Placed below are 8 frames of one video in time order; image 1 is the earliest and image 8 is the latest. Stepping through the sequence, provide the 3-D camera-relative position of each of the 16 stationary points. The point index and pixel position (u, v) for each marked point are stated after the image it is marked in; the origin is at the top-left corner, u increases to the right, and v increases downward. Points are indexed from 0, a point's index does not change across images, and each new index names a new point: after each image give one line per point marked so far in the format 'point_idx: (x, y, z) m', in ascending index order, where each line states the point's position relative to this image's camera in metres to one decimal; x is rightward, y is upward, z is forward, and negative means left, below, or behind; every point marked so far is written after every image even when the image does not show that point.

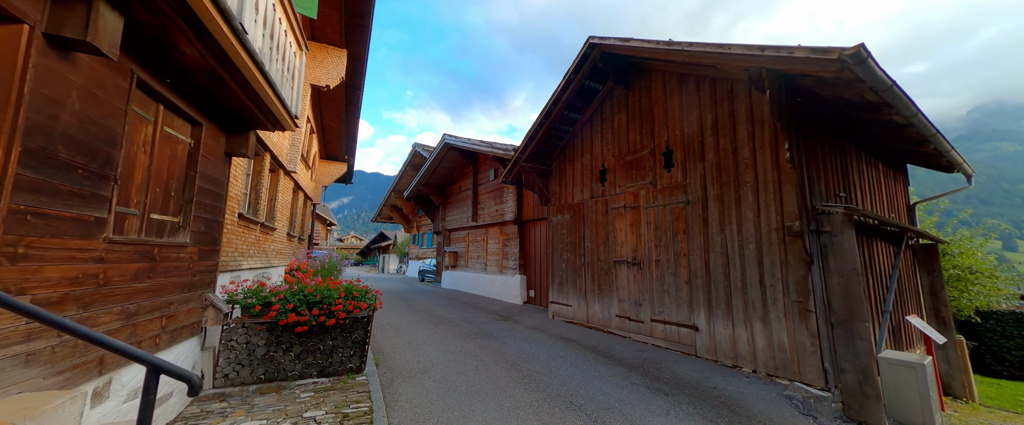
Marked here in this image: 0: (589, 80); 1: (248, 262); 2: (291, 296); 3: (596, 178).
0: (+1.7, +2.9, +7.1) m
1: (-4.8, -0.9, +5.8) m
2: (-2.9, -1.1, +4.2) m
3: (+2.0, +0.8, +7.5) m
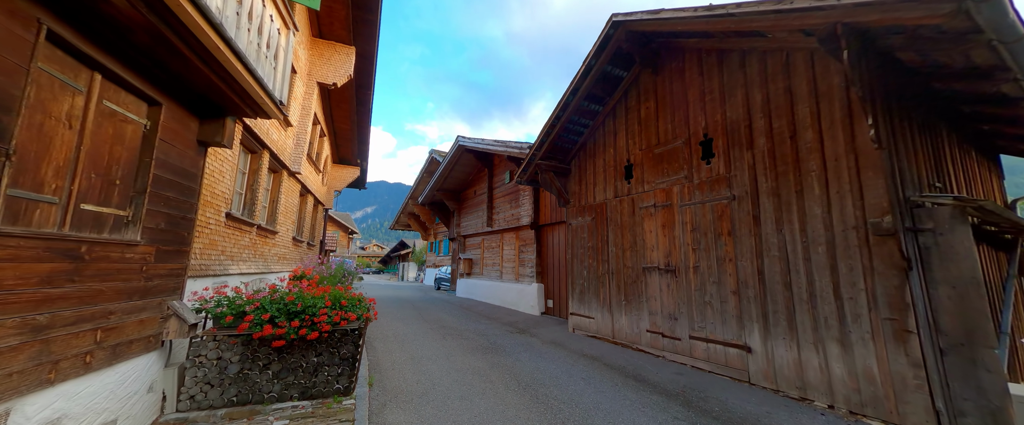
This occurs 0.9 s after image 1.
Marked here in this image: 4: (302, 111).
0: (+2.0, +2.9, +6.4) m
1: (-4.5, -0.9, +5.3) m
2: (-2.8, -1.1, +3.7) m
3: (+2.3, +0.8, +6.7) m
4: (-5.2, +2.5, +7.9) m
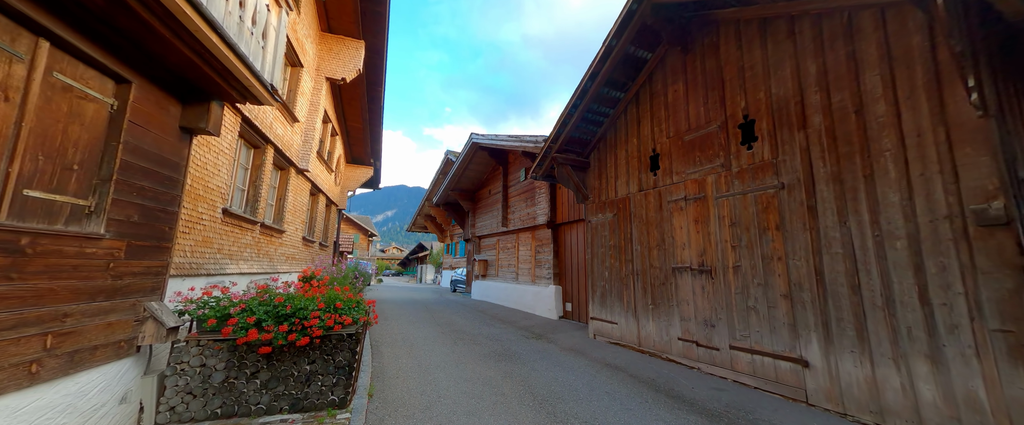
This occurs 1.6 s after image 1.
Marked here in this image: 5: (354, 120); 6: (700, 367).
0: (+2.2, +3.0, +5.8) m
1: (-4.3, -0.8, +5.1) m
2: (-2.7, -1.0, +3.3) m
3: (+2.5, +0.9, +6.1) m
4: (-4.8, +2.5, +7.7) m
5: (-5.3, +3.1, +10.8) m
6: (+2.8, -2.3, +4.8) m
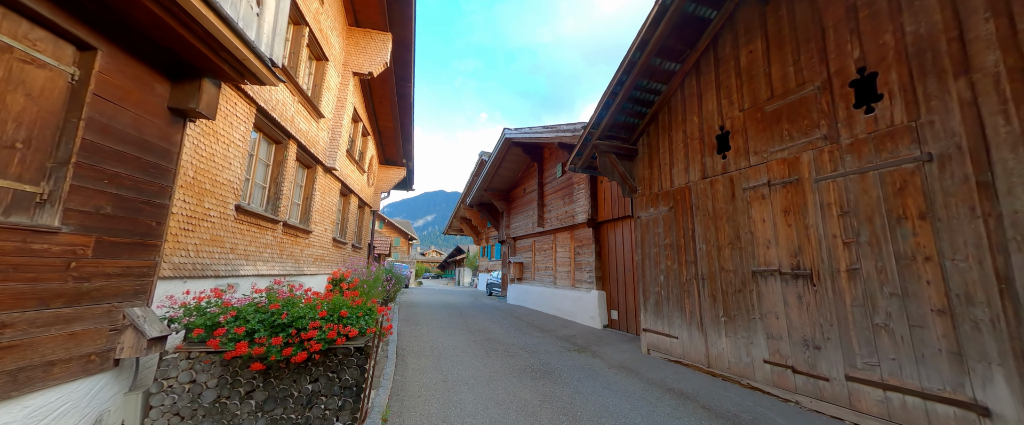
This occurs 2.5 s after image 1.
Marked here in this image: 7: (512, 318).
0: (+2.7, +3.1, +4.8) m
1: (-3.8, -0.8, +4.7) m
2: (-2.3, -0.9, +2.9) m
3: (+3.1, +1.0, +5.0) m
4: (-4.0, +2.5, +7.4) m
5: (-4.2, +3.1, +10.6) m
6: (+3.3, -2.2, +3.7) m
7: (0.0, -3.3, +9.9) m
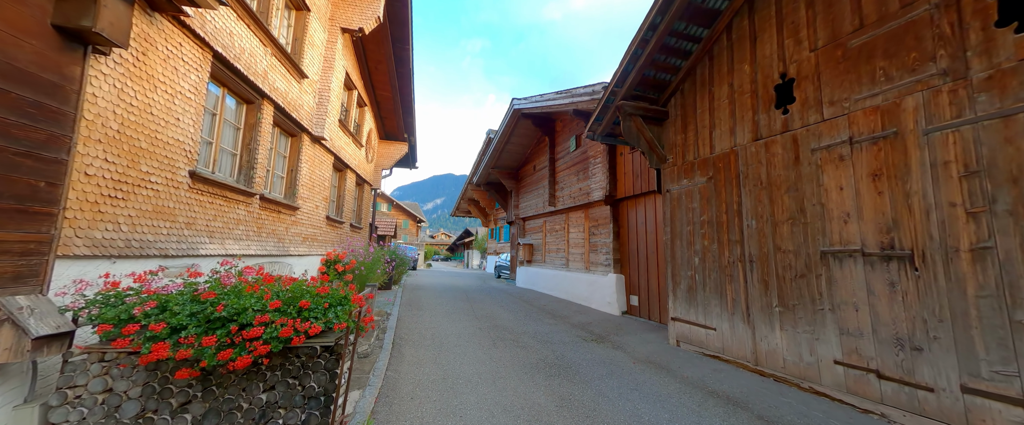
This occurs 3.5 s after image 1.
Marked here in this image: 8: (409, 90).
0: (+2.9, +3.5, +3.8) m
1: (-3.6, -0.4, +4.1) m
2: (-2.3, -0.6, +2.2) m
3: (+3.3, +1.4, +4.1) m
4: (-3.9, +3.0, +6.6) m
5: (-3.9, +3.8, +9.7) m
6: (+3.4, -1.8, +2.9) m
7: (+0.3, -2.6, +9.3) m
8: (-3.3, +3.9, +10.1) m
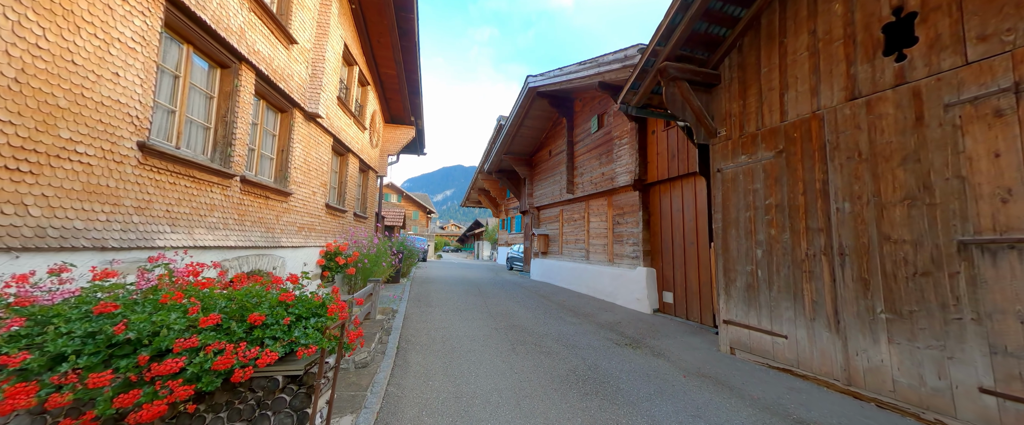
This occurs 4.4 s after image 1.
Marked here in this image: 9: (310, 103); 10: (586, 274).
0: (+3.1, +3.7, +2.8) m
1: (-3.4, -0.2, +3.4) m
2: (-2.0, -0.5, +1.5) m
3: (+3.5, +1.6, +3.2) m
4: (-3.5, +3.3, +5.8) m
5: (-3.5, +4.1, +8.9) m
6: (+3.7, -1.7, +2.1) m
7: (+0.7, -2.3, +8.6) m
8: (-2.8, +4.2, +9.3) m
9: (-3.6, +1.9, +5.7) m
10: (+2.1, -1.8, +9.2) m
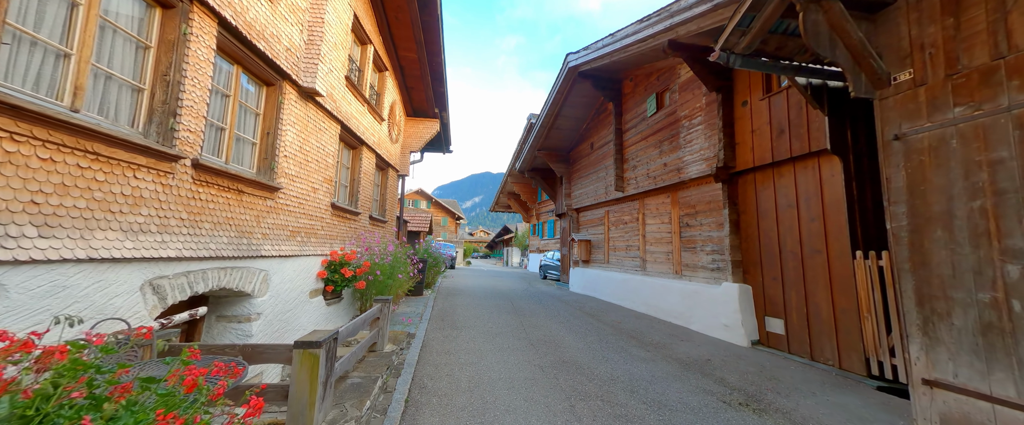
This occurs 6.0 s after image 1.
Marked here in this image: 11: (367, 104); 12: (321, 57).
0: (+3.5, +3.8, +1.1) m
1: (-2.9, -0.2, +2.2) m
2: (-1.7, -0.4, +0.2) m
3: (+3.9, +1.7, +1.4) m
4: (-2.9, +3.3, +4.7) m
5: (-2.6, +4.0, +7.8) m
6: (+4.0, -1.5, +0.3) m
7: (+1.6, -2.3, +7.0) m
8: (-1.9, +4.2, +8.2) m
9: (-3.0, +1.9, +4.6) m
10: (+3.1, -1.8, +7.5) m
11: (-3.1, +2.3, +6.9) m
12: (-2.8, +2.3, +4.7) m
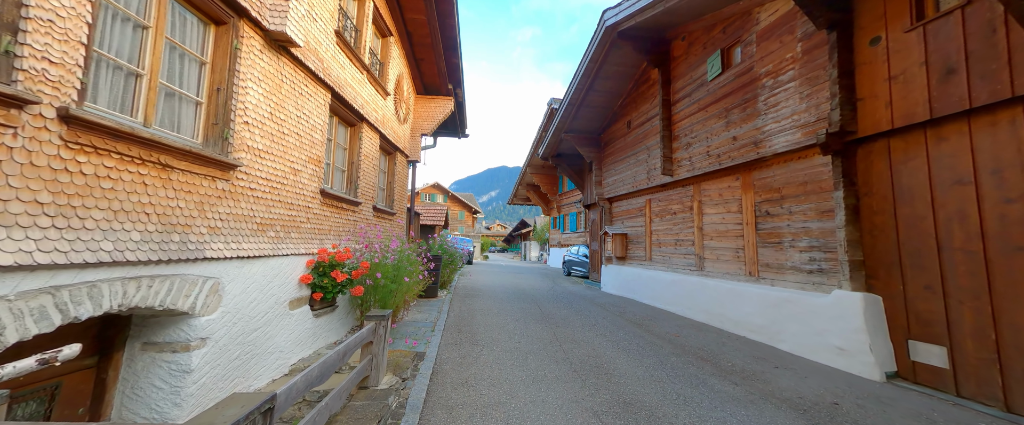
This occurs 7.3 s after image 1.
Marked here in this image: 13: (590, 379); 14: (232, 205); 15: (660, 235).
0: (+3.6, +4.0, -0.4) m
1: (-2.6, -0.1, +1.1) m
2: (-1.6, -0.3, -1.0) m
3: (+4.2, +1.9, -0.1) m
4: (-2.5, +3.4, +3.5) m
5: (-2.0, +4.2, +6.6) m
6: (+4.2, -1.4, -1.2) m
7: (+2.2, -2.0, +5.6) m
8: (-1.4, +4.4, +6.9) m
9: (-2.6, +2.1, +3.4) m
10: (+3.7, -1.5, +6.1) m
11: (-2.6, +2.5, +5.7) m
12: (-2.4, +2.4, +3.5) m
13: (+0.9, -1.9, +3.7) m
14: (-2.7, +0.1, +3.1) m
15: (+3.6, -0.5, +7.8) m
